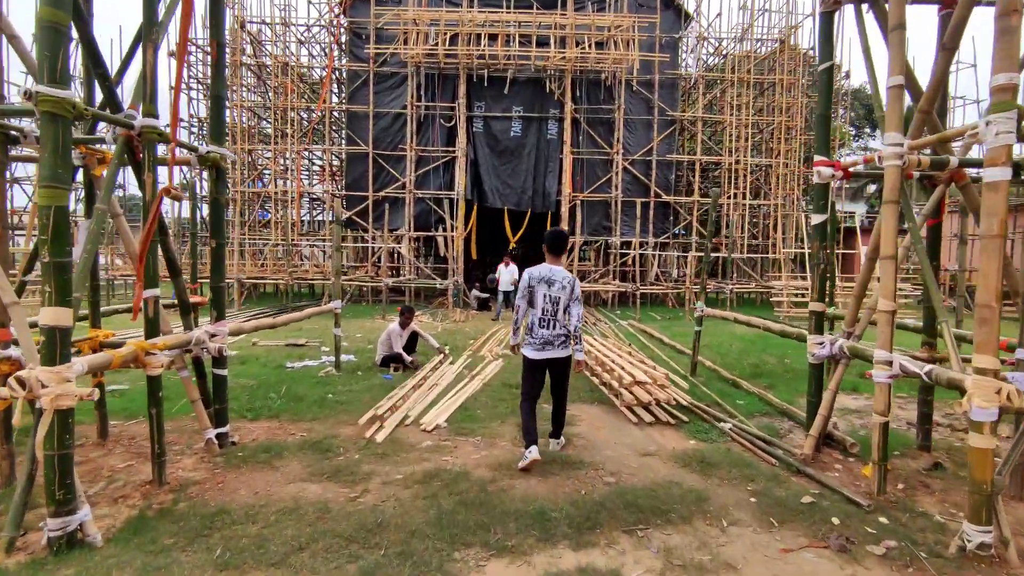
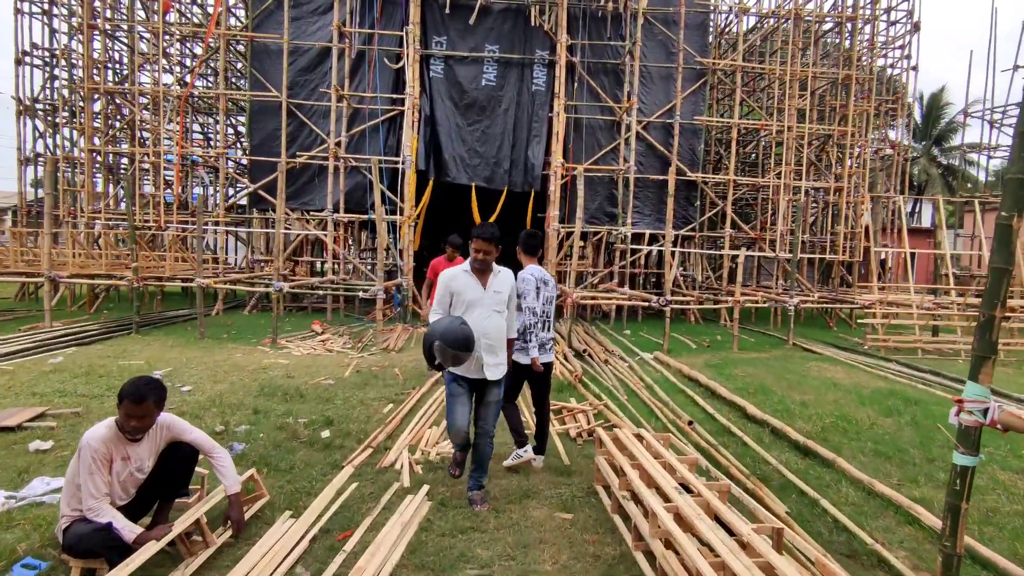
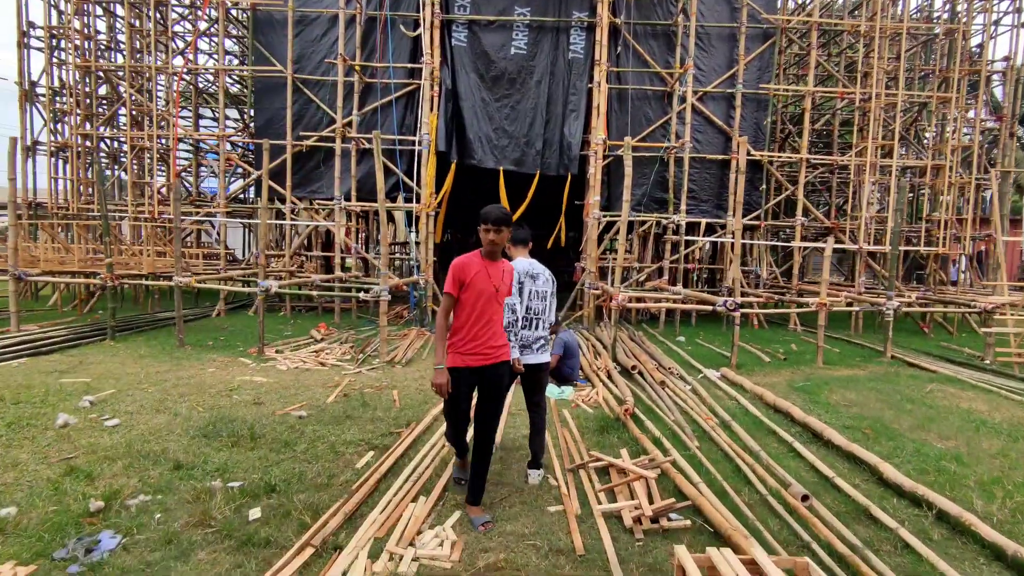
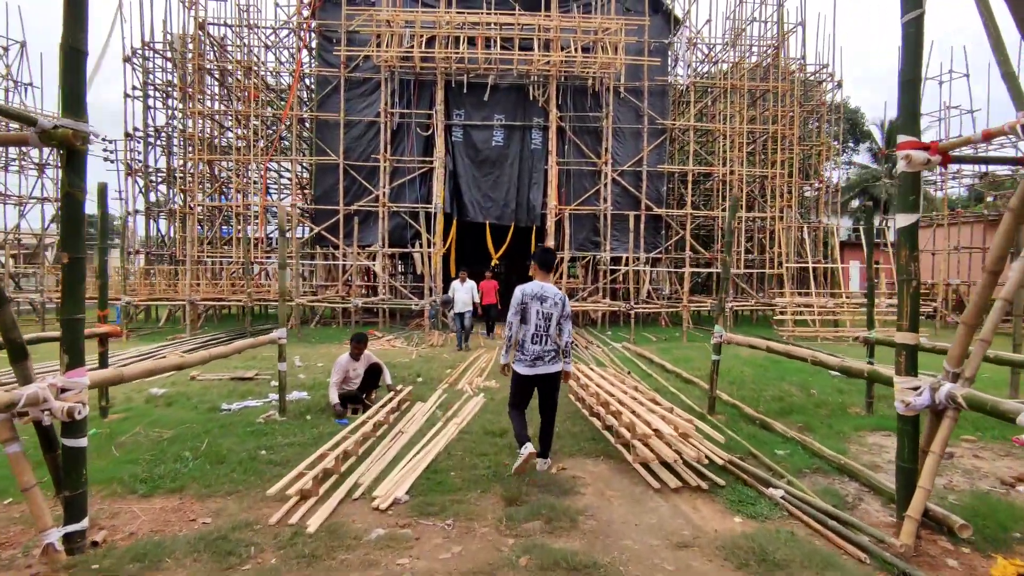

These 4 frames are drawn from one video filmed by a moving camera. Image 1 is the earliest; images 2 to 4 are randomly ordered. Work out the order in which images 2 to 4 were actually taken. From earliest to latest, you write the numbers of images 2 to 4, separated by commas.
4, 2, 3
